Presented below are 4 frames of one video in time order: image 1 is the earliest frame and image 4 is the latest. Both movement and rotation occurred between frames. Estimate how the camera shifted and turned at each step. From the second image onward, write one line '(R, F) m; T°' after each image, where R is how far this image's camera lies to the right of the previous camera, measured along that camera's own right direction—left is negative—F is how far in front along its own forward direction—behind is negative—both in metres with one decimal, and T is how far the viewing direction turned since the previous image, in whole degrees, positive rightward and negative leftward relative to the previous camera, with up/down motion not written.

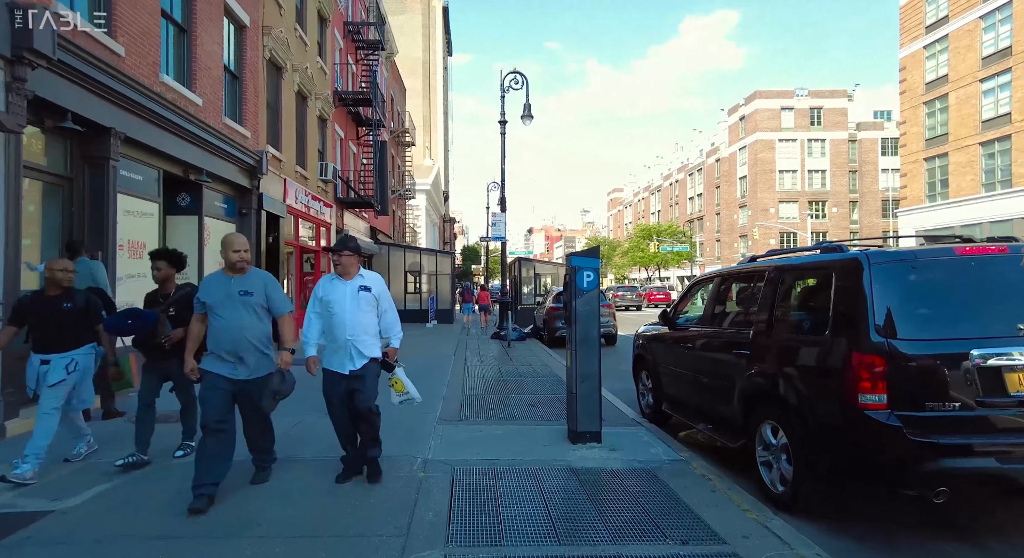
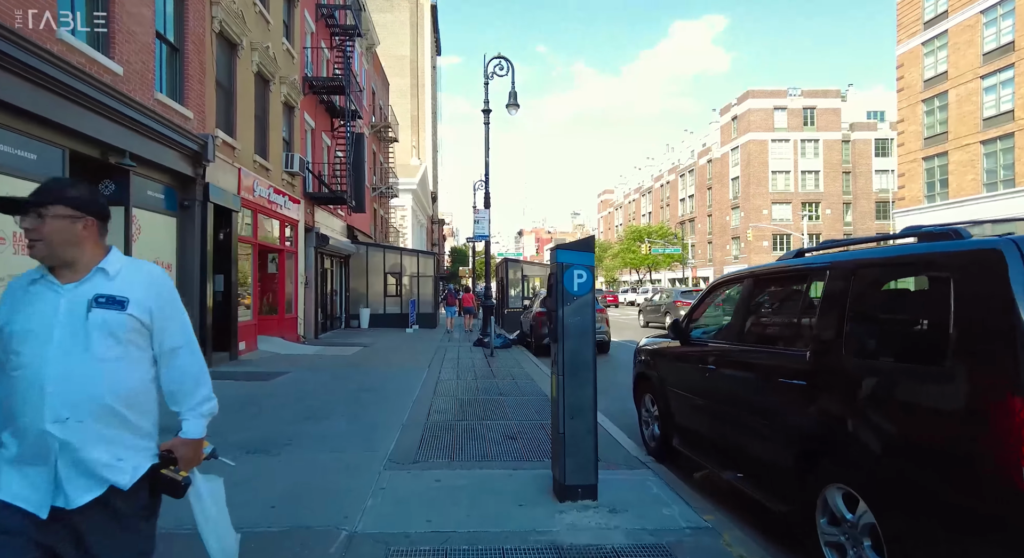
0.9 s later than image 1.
(+0.2, +1.3) m; +1°
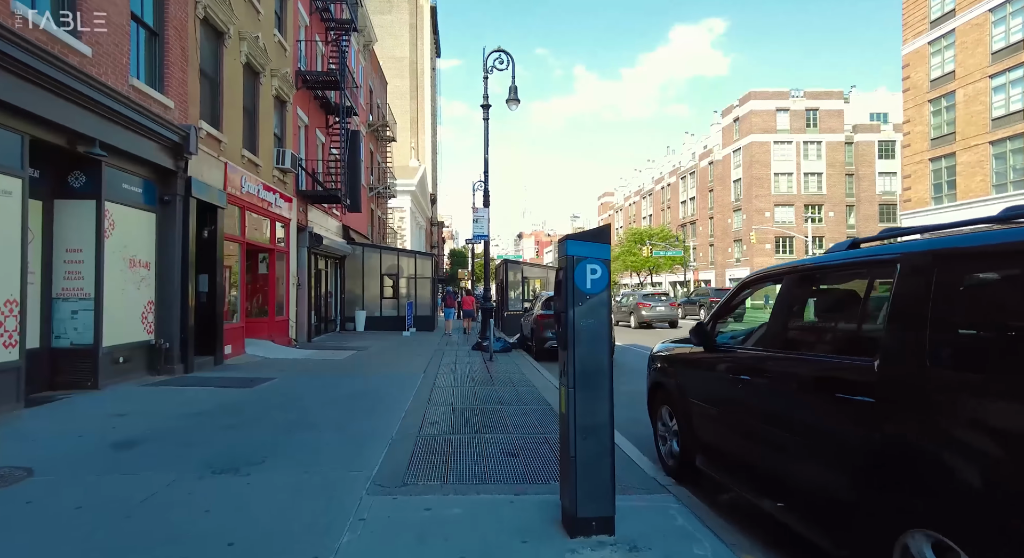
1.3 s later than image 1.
(0.0, +0.6) m; 0°
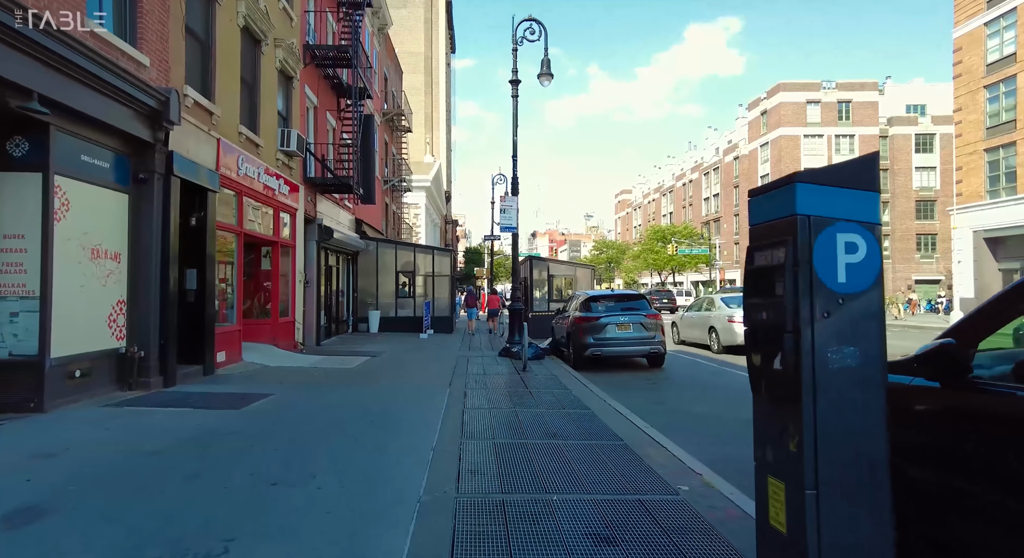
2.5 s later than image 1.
(-0.5, +1.8) m; -1°
